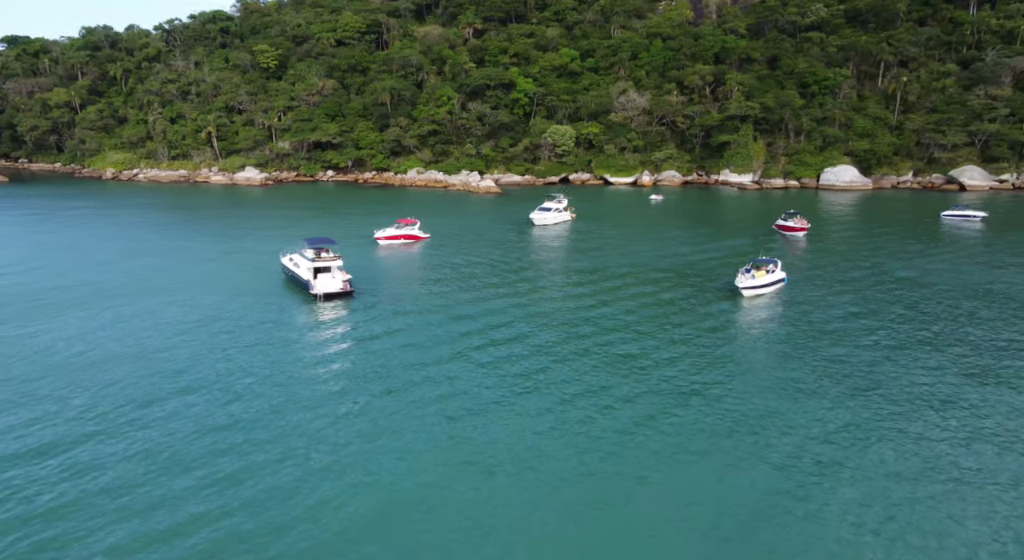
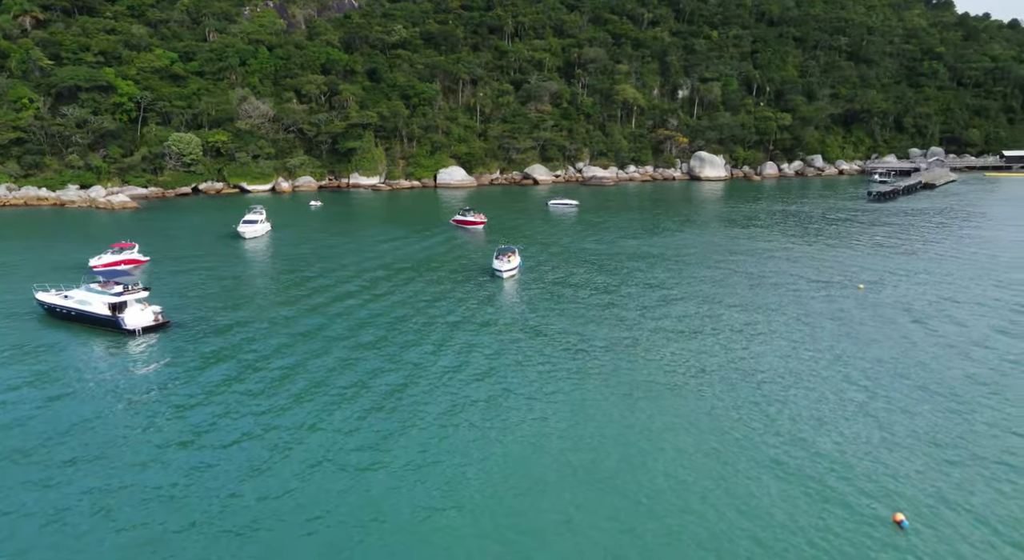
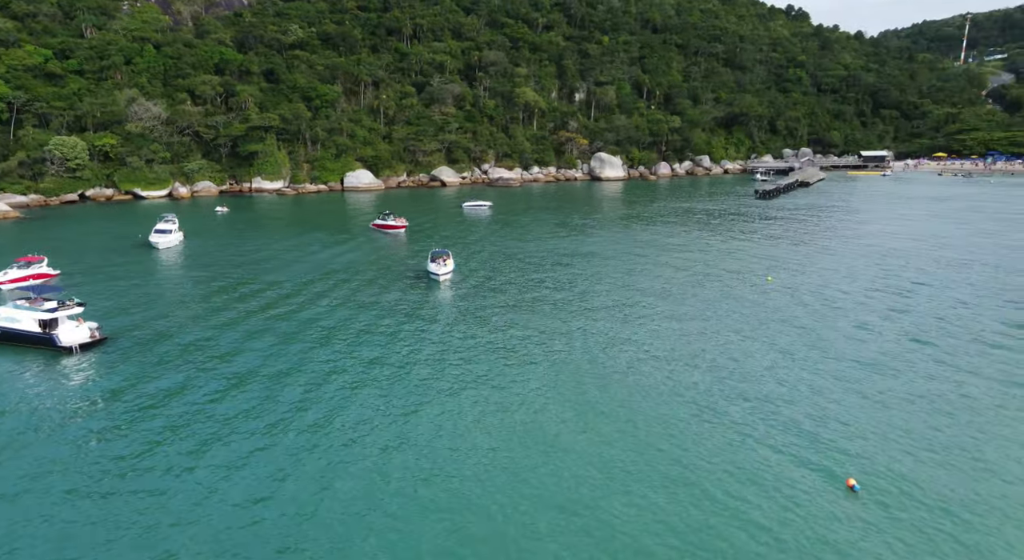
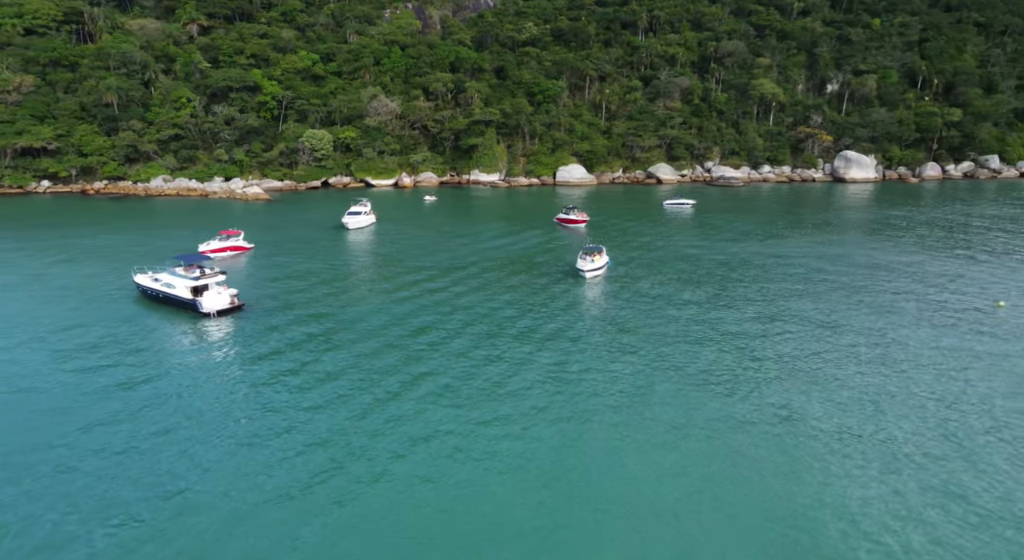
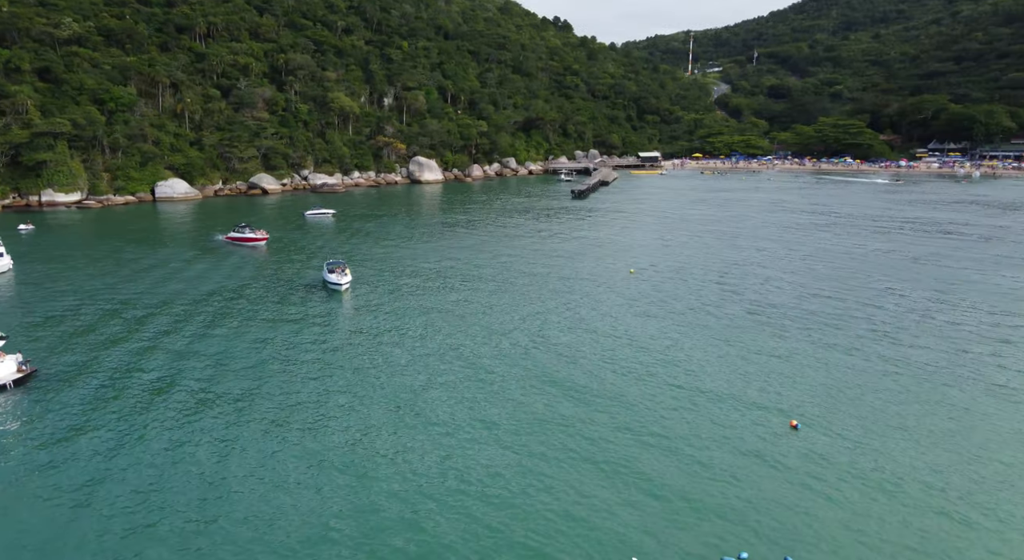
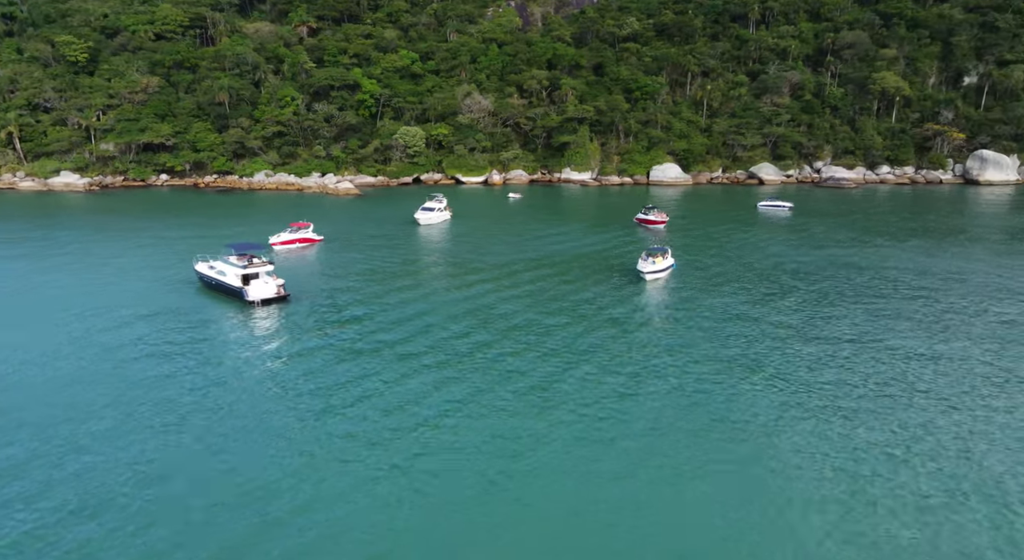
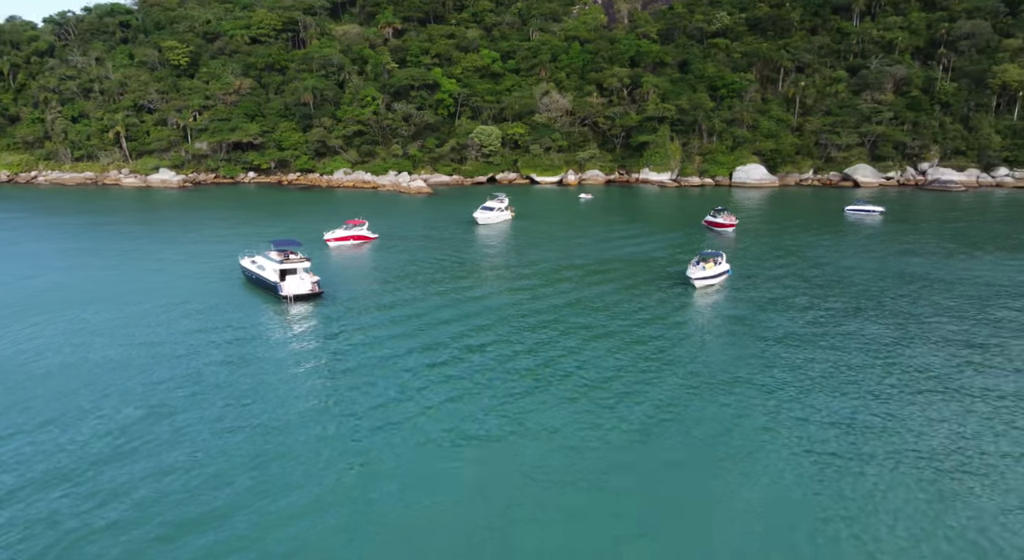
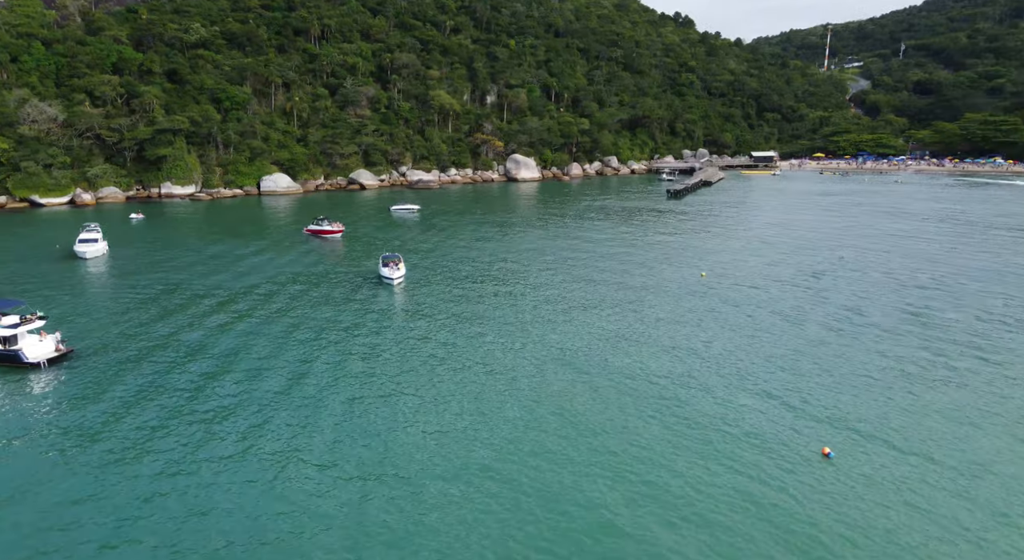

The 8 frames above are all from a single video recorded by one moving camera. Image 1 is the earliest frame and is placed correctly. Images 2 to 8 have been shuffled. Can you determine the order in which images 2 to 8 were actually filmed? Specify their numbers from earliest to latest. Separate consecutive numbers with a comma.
7, 6, 4, 2, 3, 8, 5
